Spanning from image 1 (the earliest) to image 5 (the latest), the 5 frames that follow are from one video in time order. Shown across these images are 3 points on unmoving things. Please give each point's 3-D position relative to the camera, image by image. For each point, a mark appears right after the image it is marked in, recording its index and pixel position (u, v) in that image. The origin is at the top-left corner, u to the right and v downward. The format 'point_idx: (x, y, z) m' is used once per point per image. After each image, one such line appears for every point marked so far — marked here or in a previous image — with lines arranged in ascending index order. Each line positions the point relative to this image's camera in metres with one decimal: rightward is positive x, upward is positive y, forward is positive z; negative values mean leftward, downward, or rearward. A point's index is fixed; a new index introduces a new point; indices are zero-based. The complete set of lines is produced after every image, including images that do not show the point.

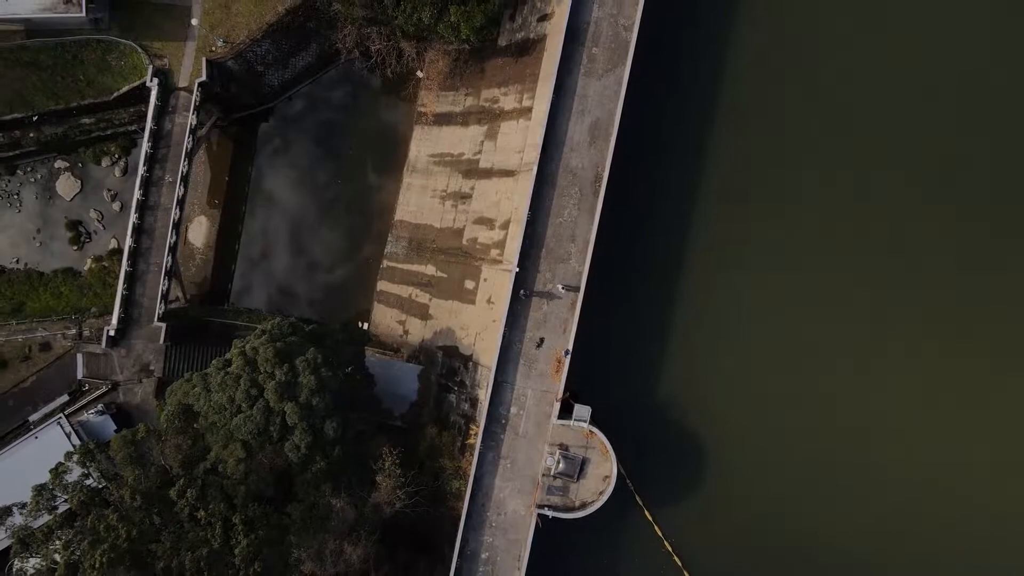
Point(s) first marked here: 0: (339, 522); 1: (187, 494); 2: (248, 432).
0: (-5.8, -7.9, +20.2) m
1: (-10.2, -6.5, +18.7) m
2: (-8.8, -4.8, +19.7) m
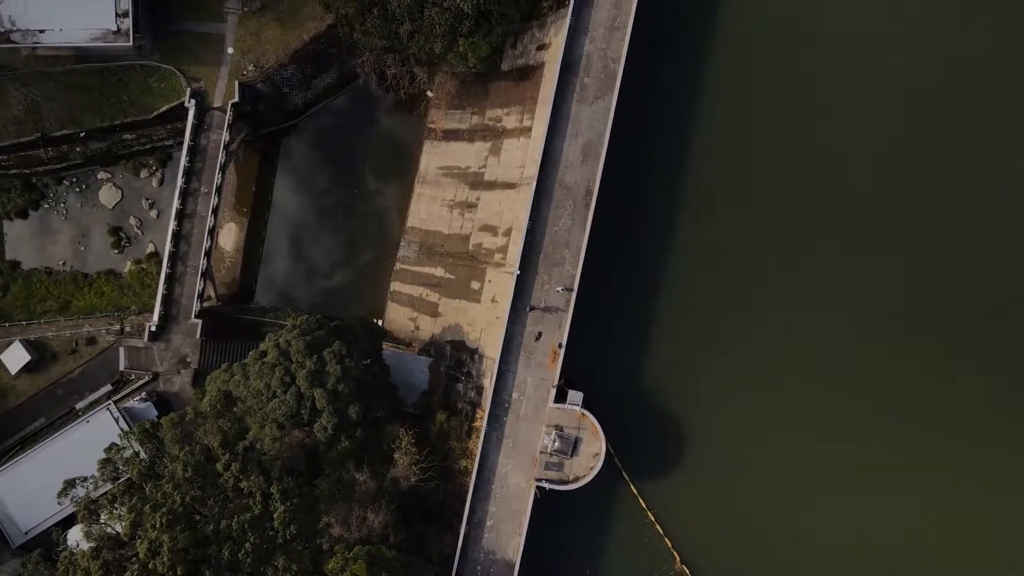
0: (-5.8, -7.9, +22.9) m
1: (-10.2, -6.5, +21.5) m
2: (-8.8, -4.8, +22.5) m
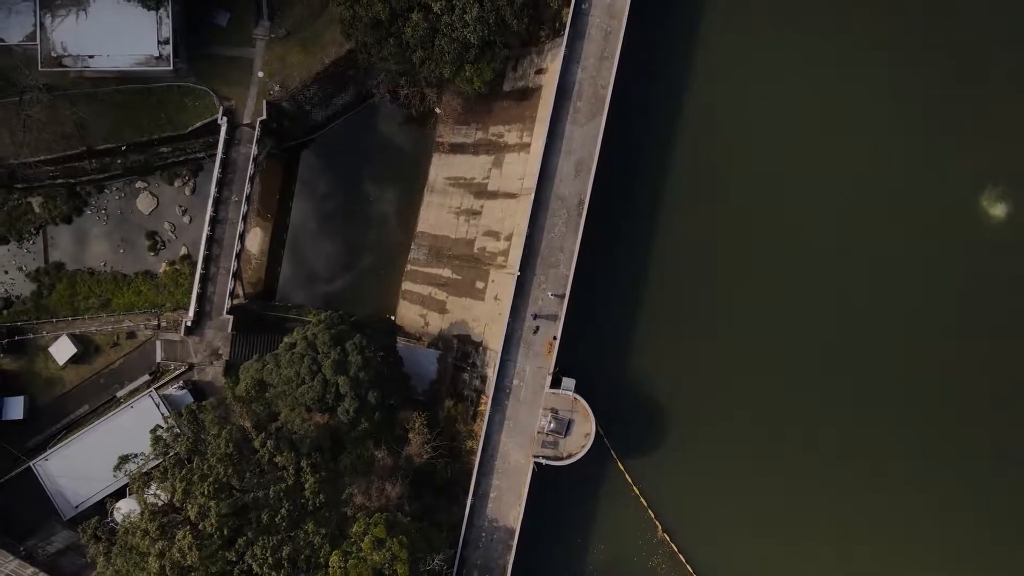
0: (-5.7, -7.9, +26.0) m
1: (-10.1, -6.5, +24.5) m
2: (-8.7, -4.8, +25.5) m
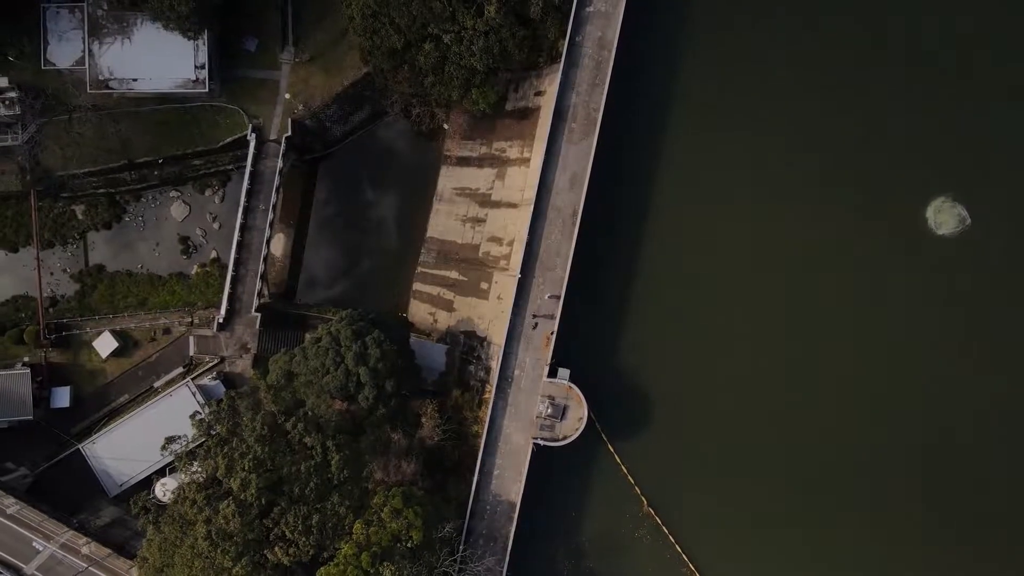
0: (-5.7, -7.9, +29.2) m
1: (-10.0, -6.5, +27.7) m
2: (-8.6, -4.8, +28.7) m
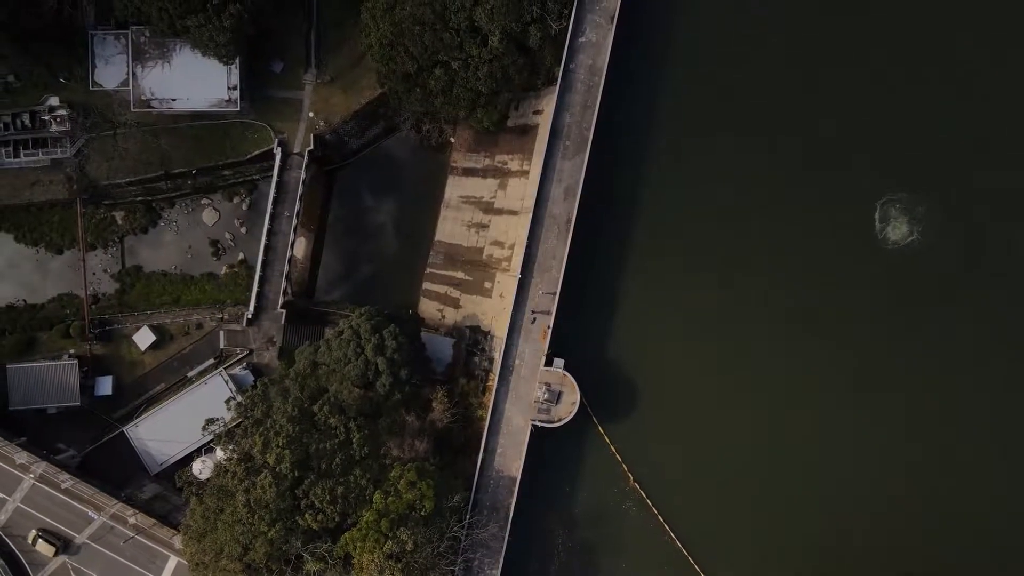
0: (-5.6, -7.9, +32.8) m
1: (-10.0, -6.4, +31.3) m
2: (-8.6, -4.7, +32.4) m
